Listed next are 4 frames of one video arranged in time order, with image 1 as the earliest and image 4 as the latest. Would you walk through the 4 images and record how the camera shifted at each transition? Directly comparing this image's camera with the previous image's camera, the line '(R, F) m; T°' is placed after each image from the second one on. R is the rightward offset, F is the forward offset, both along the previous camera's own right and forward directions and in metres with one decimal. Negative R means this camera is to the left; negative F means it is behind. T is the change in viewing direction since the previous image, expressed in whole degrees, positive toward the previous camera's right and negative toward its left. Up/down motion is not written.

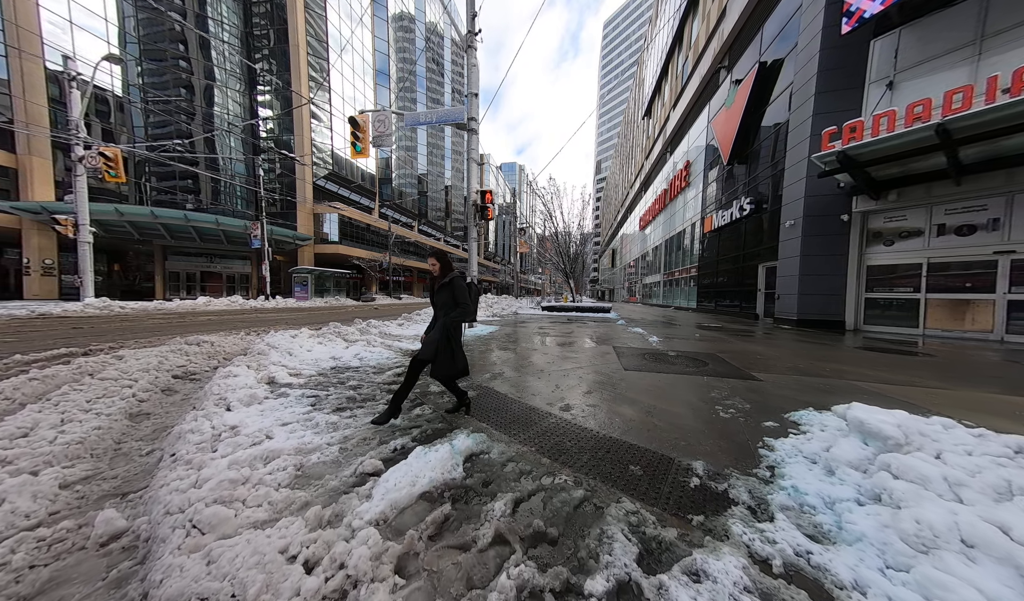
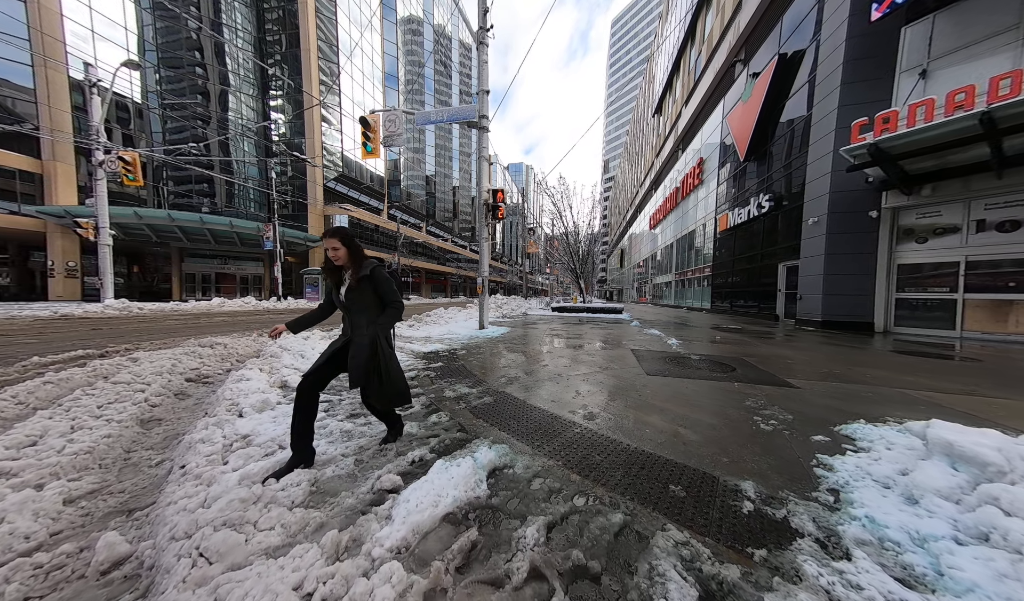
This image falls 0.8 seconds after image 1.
(-0.2, +0.2) m; -1°
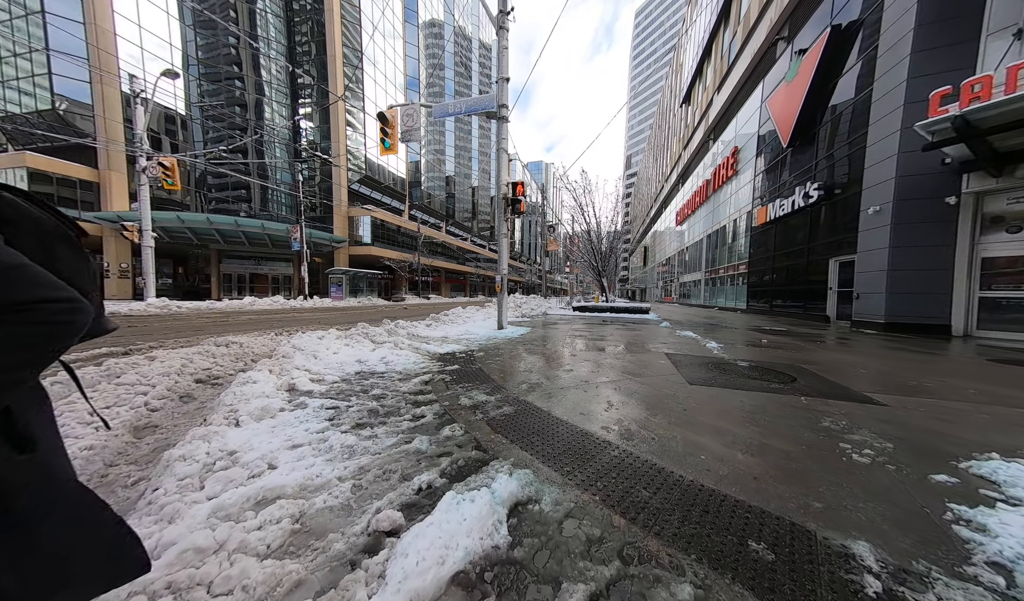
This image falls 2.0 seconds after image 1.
(-0.1, +0.4) m; -4°
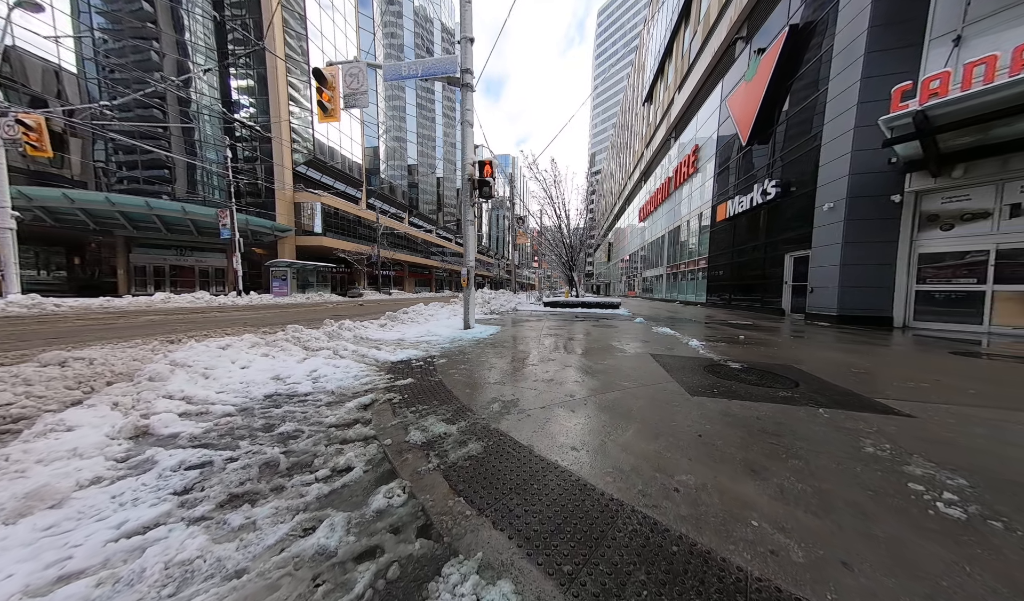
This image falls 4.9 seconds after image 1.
(0.0, +0.9) m; +7°
